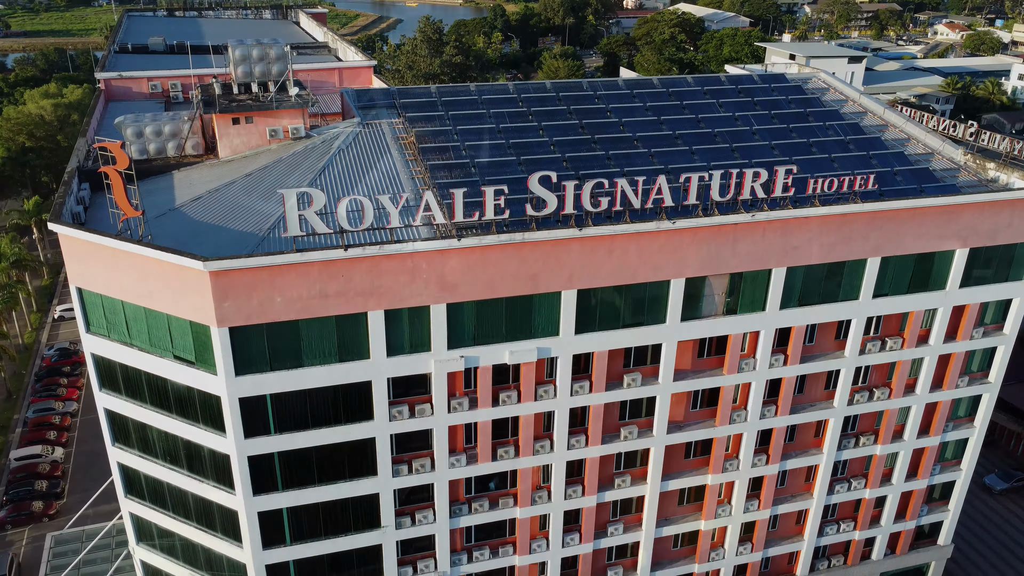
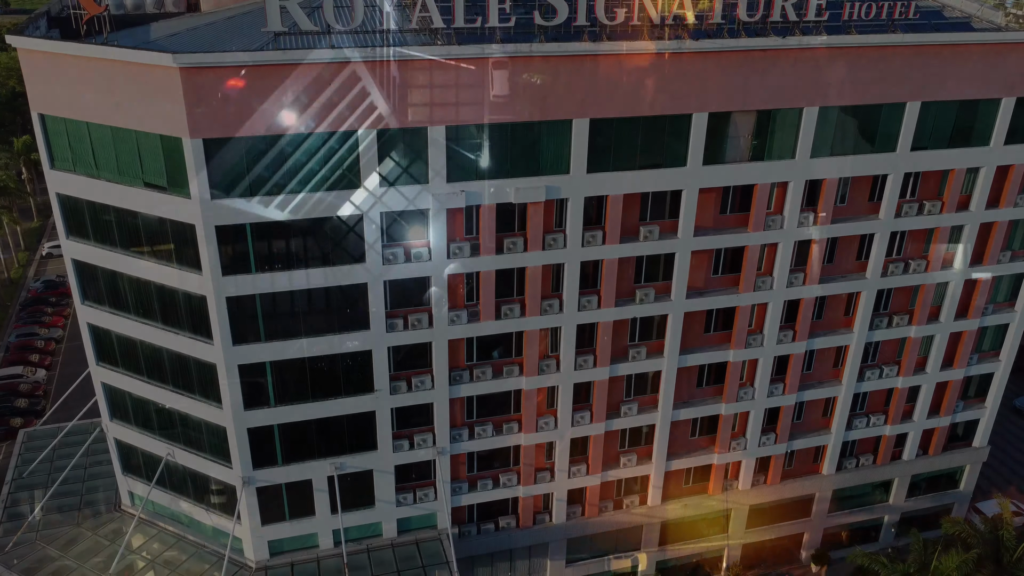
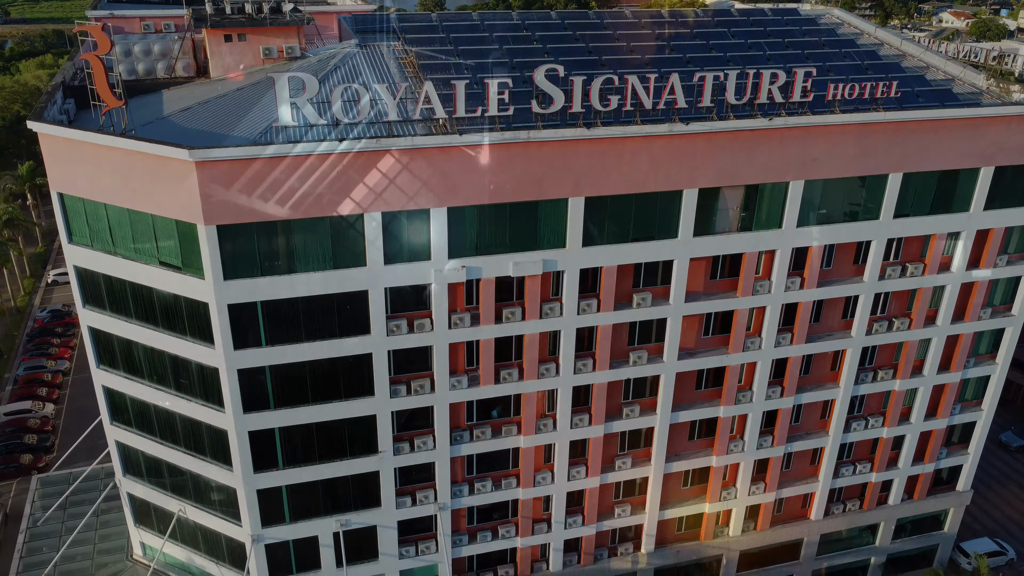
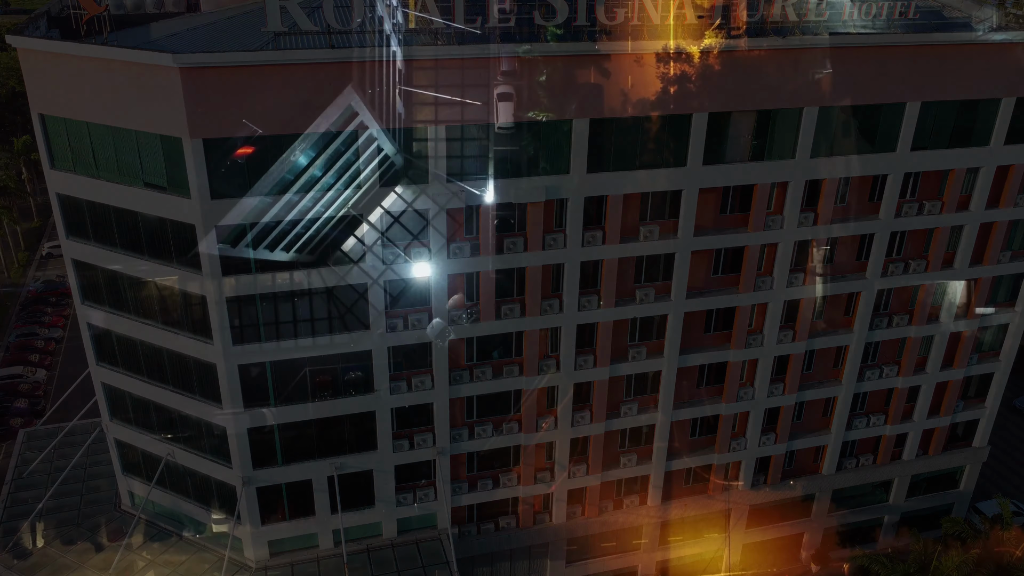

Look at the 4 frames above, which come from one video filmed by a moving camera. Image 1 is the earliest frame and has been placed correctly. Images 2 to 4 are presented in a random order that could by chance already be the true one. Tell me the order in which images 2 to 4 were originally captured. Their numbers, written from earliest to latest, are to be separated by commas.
3, 2, 4
